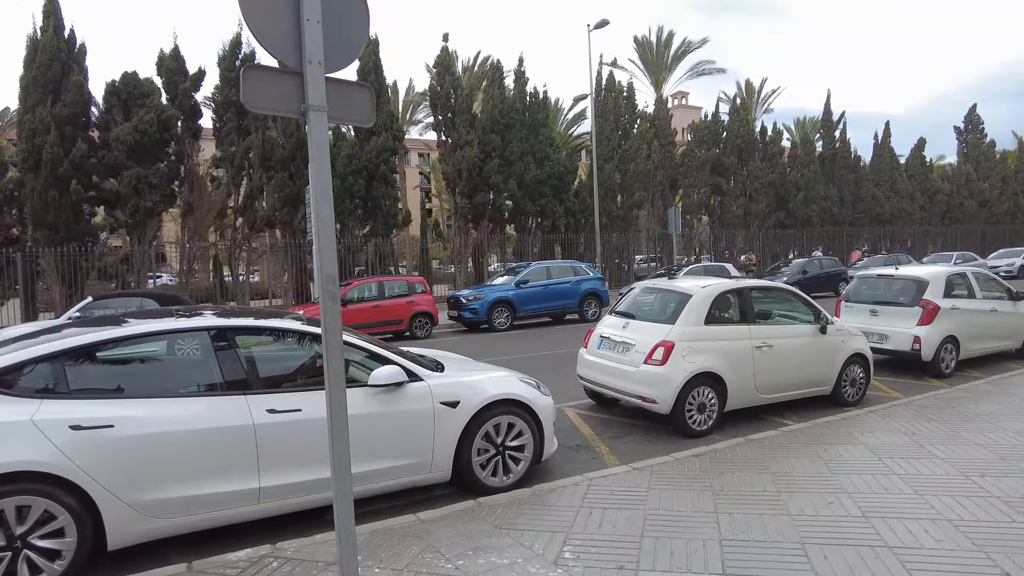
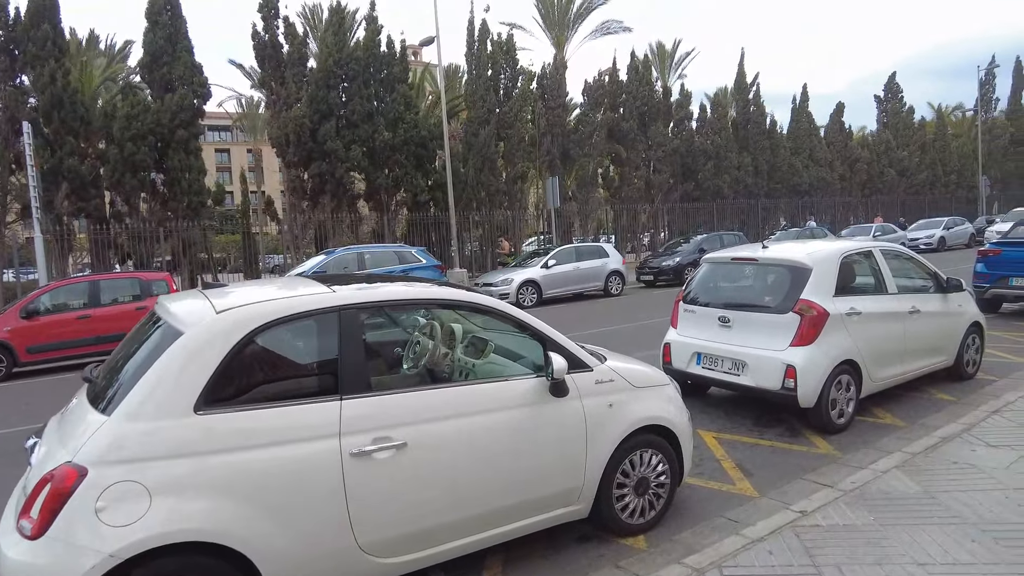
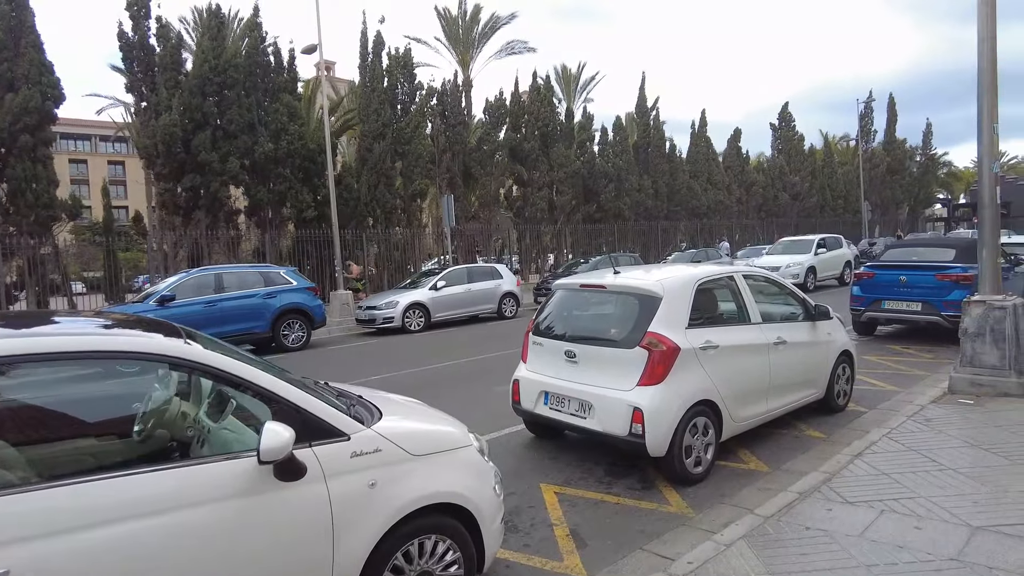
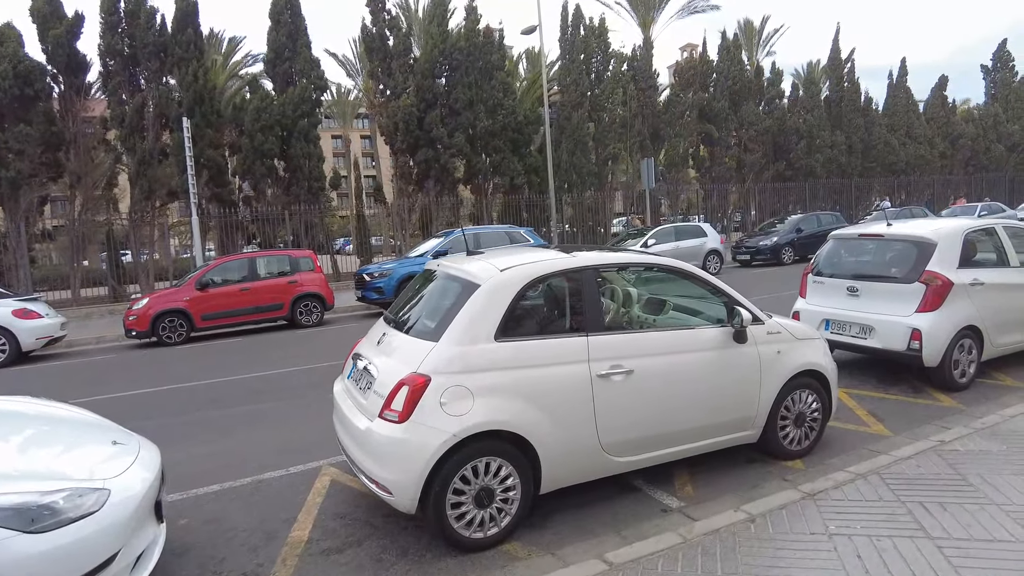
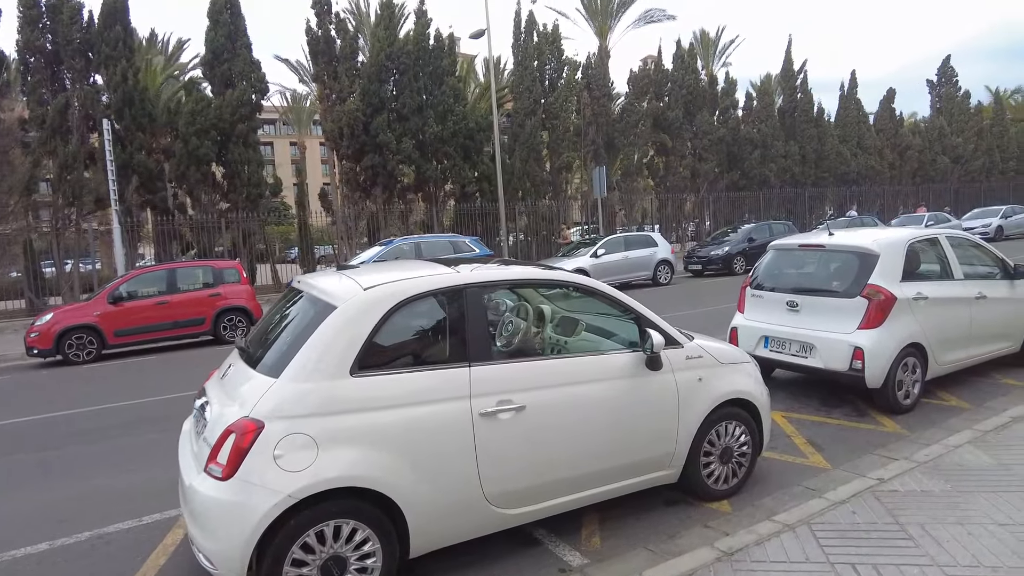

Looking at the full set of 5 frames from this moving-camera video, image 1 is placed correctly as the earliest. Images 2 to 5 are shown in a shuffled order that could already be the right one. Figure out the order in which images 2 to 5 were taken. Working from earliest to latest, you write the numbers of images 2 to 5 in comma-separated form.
4, 5, 2, 3
